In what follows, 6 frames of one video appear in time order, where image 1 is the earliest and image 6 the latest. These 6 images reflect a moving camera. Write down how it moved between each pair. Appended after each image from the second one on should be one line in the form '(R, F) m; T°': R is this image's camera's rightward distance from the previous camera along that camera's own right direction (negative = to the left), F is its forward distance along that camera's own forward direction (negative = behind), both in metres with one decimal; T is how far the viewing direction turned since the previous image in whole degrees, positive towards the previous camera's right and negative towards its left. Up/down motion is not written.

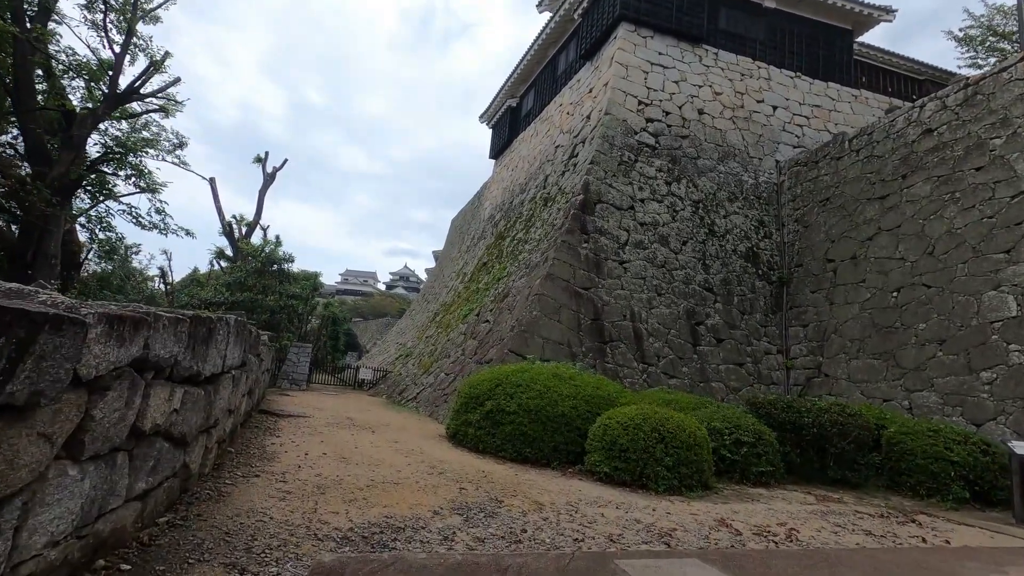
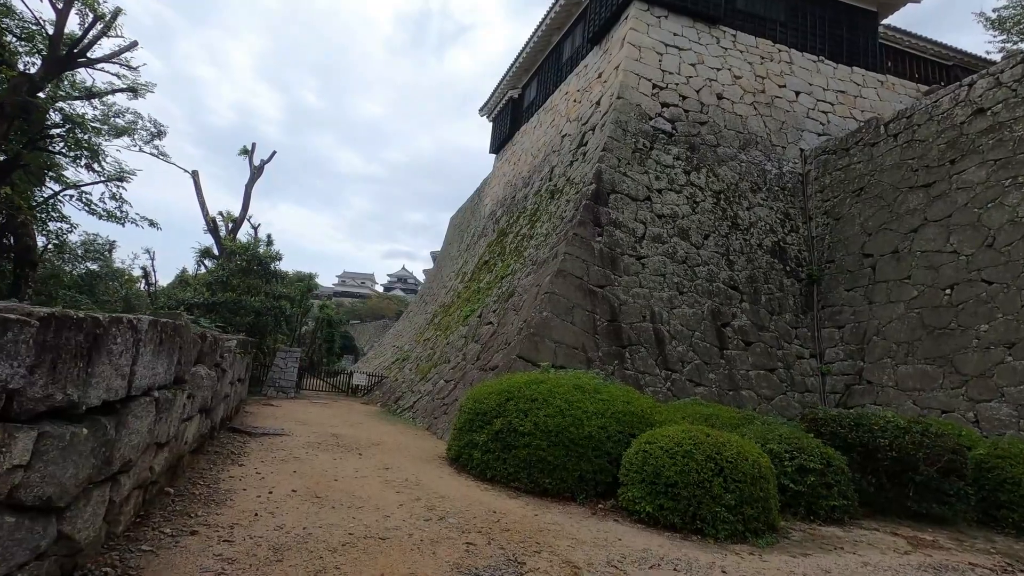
(-0.1, +0.8) m; 0°
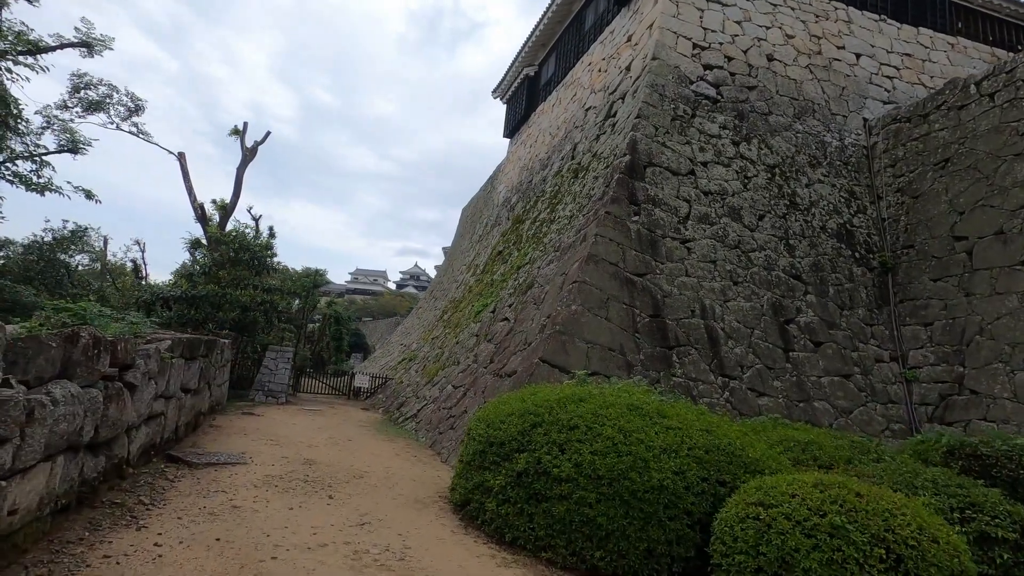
(-0.1, +1.3) m; -1°
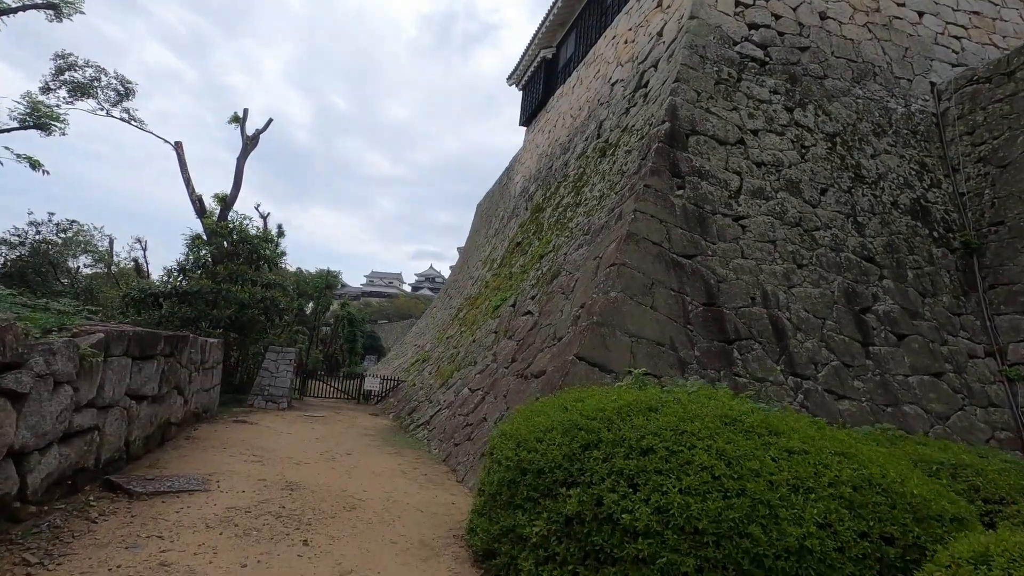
(-0.1, +0.9) m; -2°
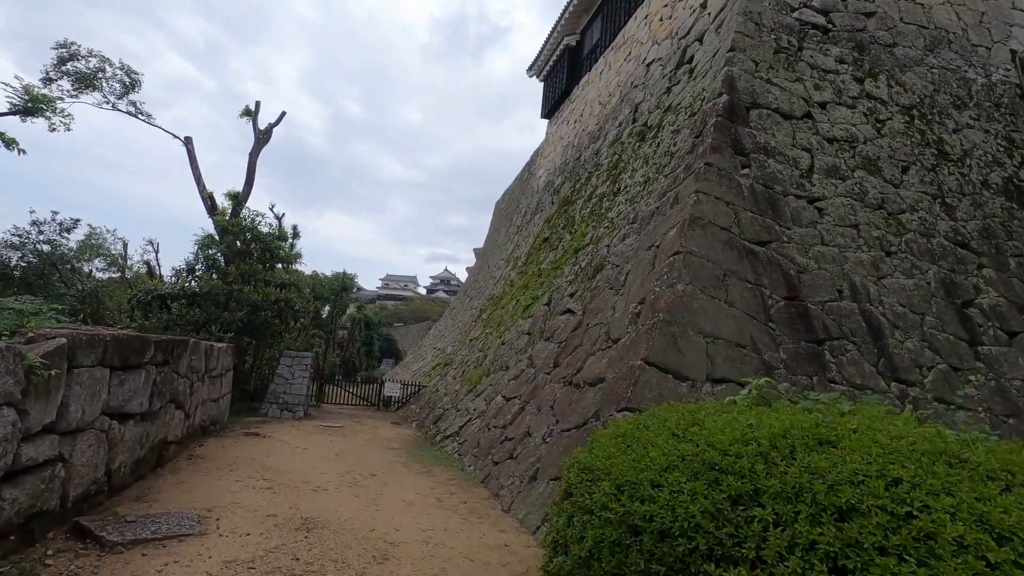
(-0.3, +0.7) m; -1°
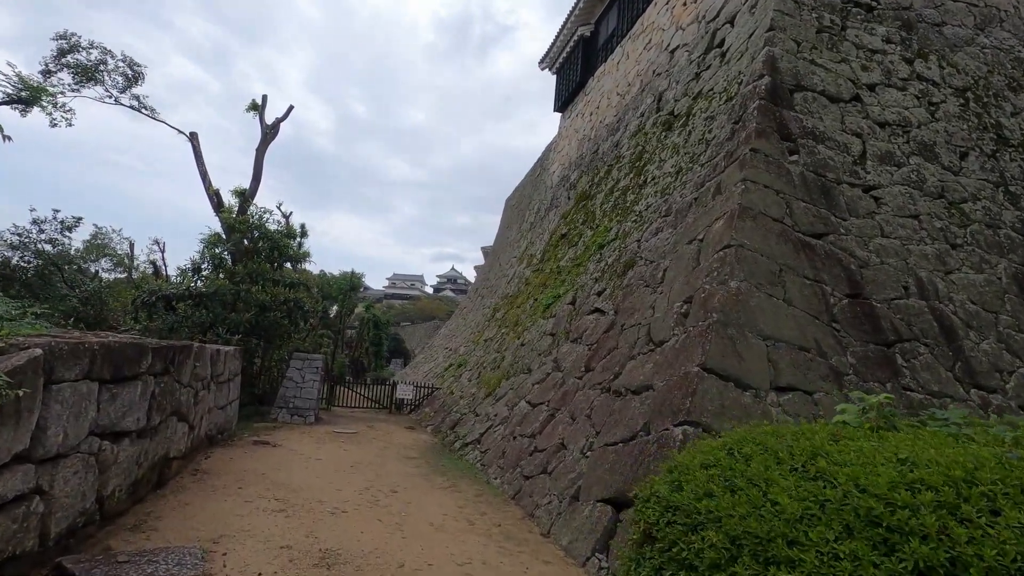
(-0.2, +0.4) m; -1°
